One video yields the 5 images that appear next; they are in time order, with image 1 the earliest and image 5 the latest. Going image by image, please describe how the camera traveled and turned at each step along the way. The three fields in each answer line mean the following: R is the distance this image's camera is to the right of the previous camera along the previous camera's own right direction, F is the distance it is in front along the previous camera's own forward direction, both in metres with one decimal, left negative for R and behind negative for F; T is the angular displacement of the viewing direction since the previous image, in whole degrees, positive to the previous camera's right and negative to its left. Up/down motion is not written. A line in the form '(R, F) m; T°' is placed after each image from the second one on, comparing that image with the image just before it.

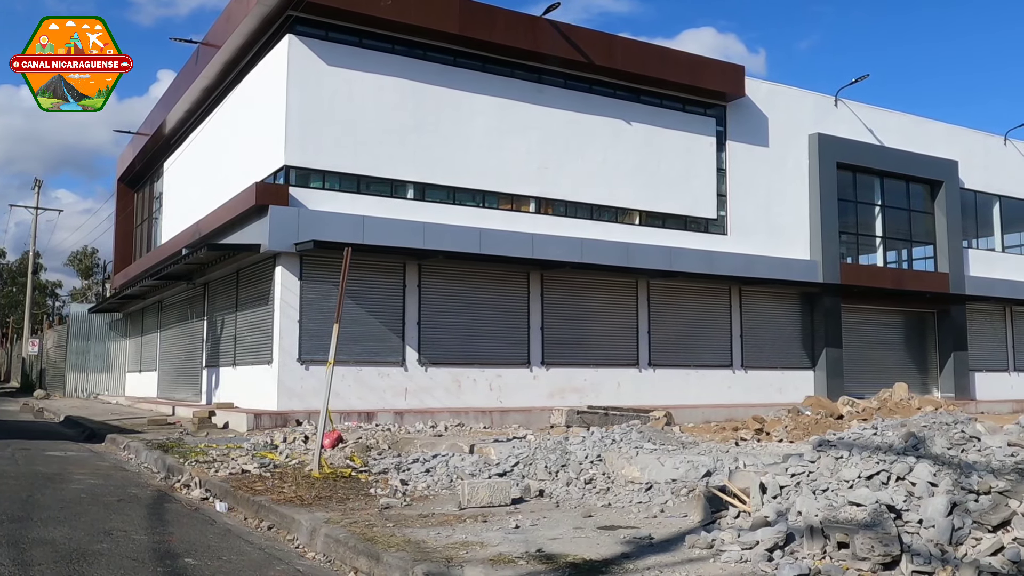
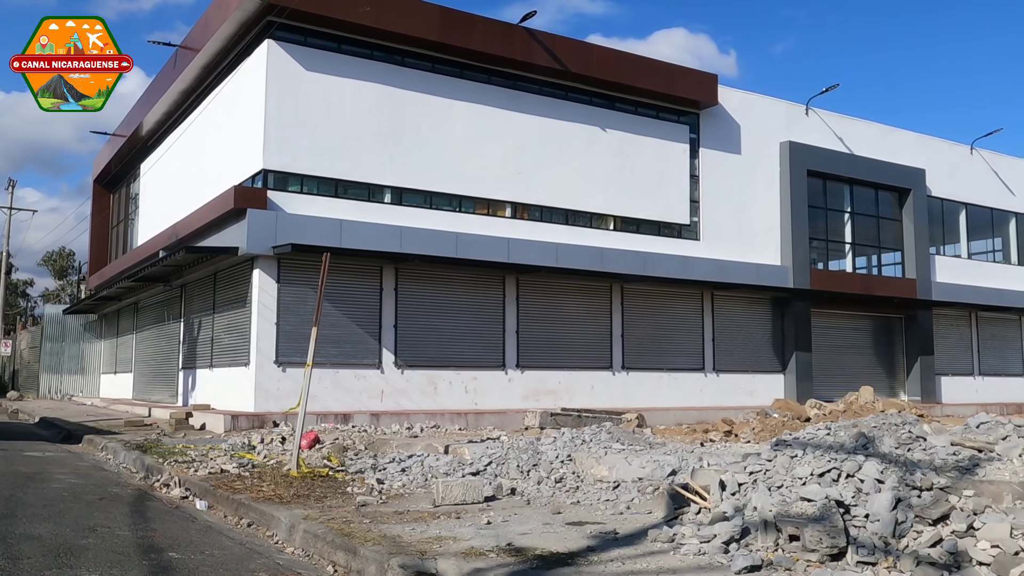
(0.0, -0.3) m; +2°
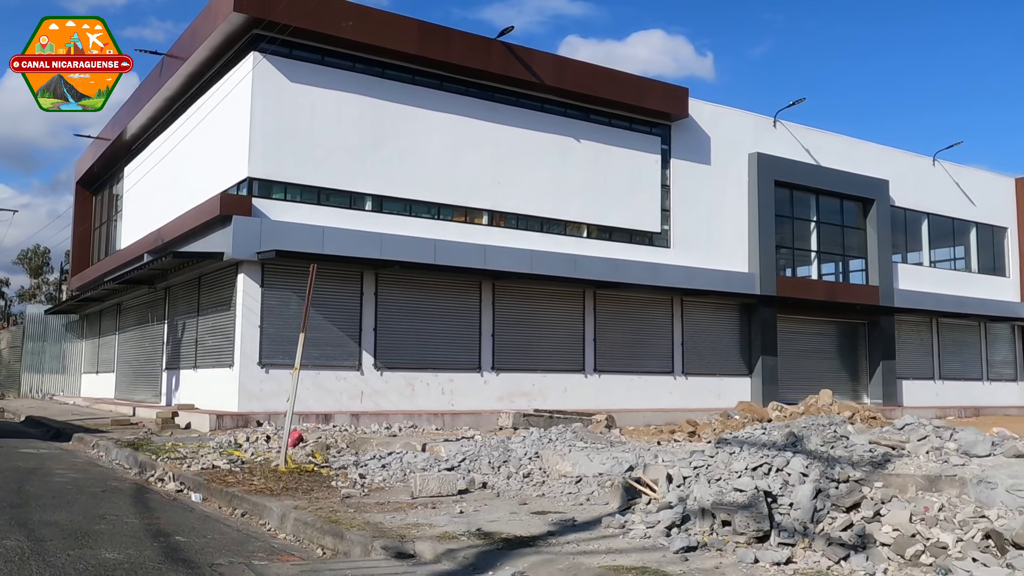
(+0.1, -0.8) m; +1°
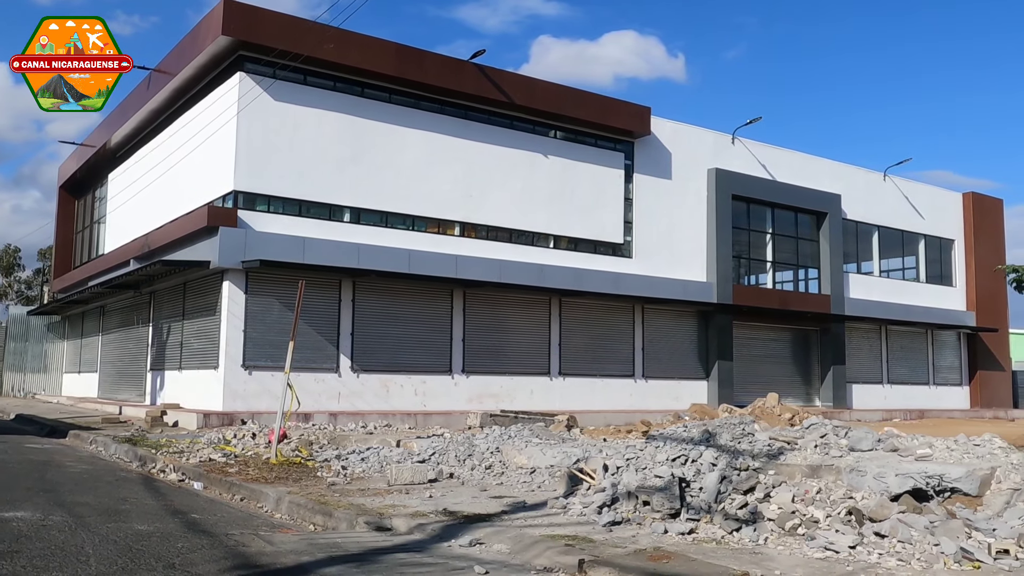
(+0.1, -1.4) m; +2°
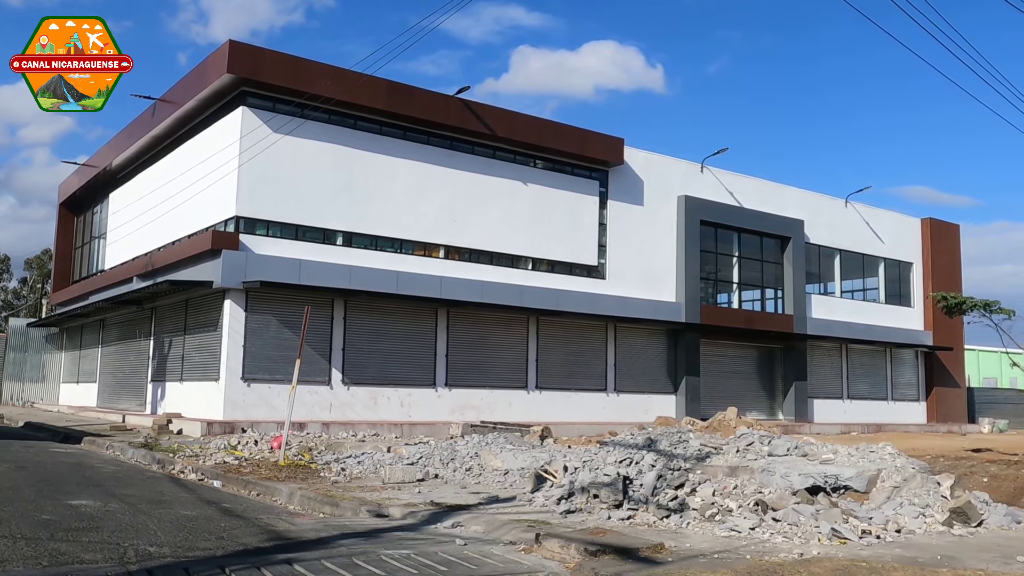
(+0.1, -1.7) m; +1°
